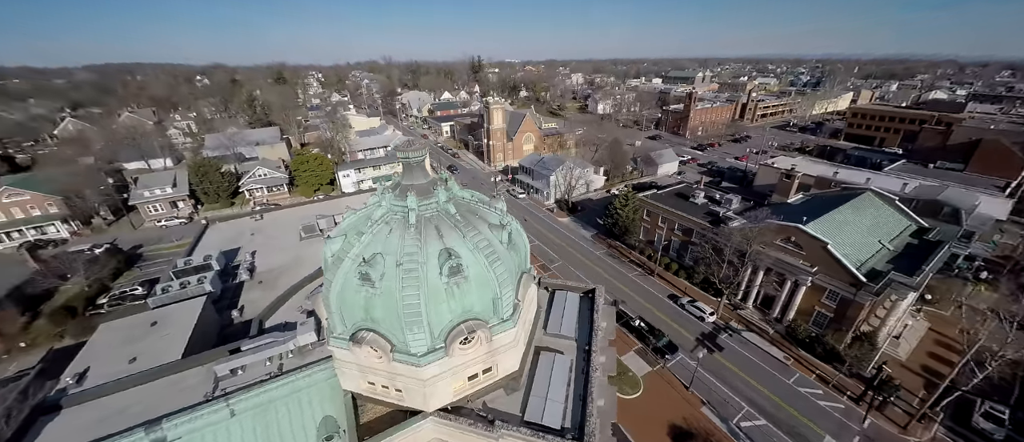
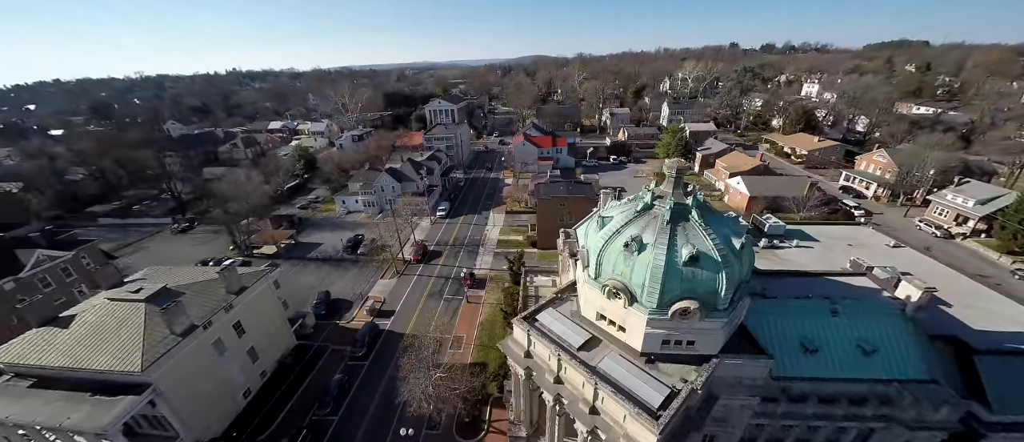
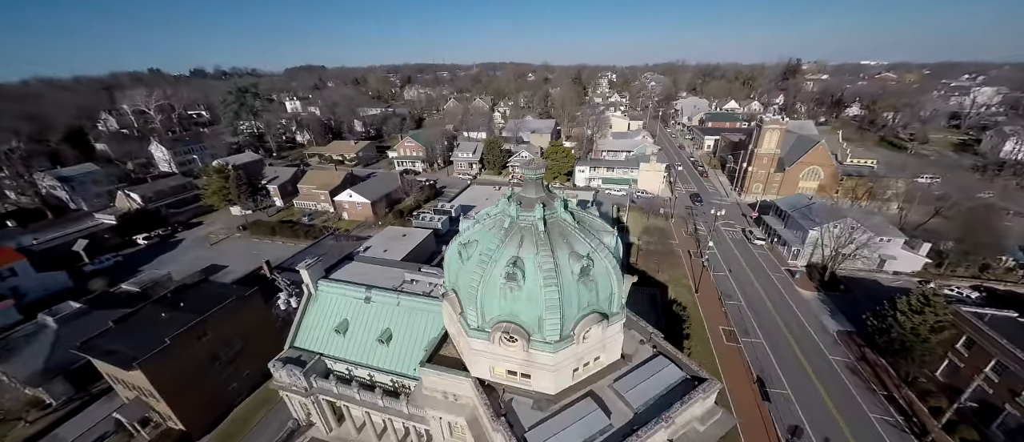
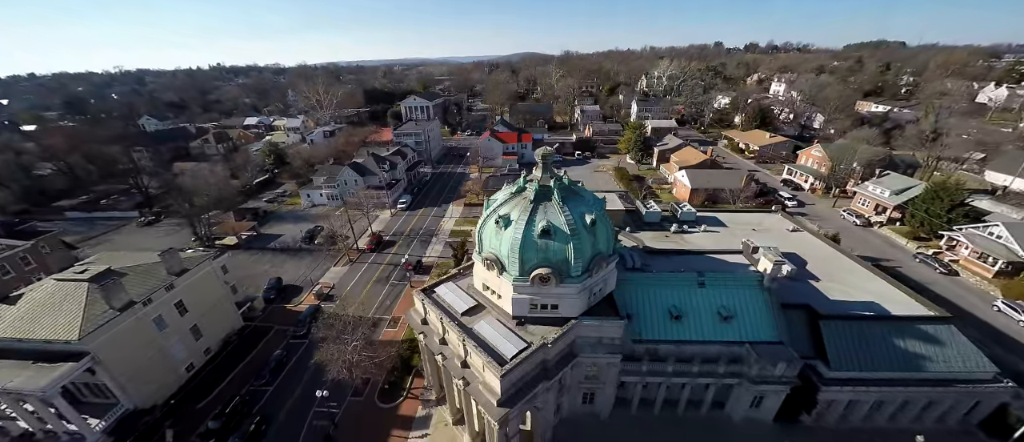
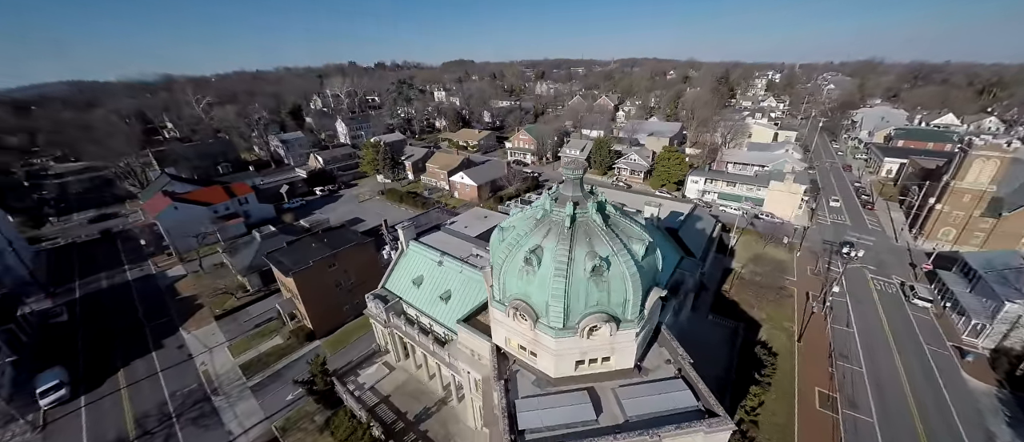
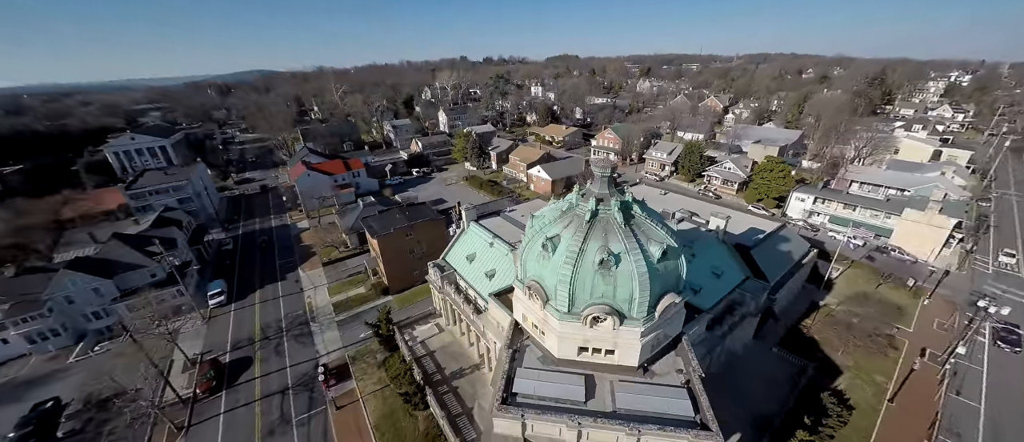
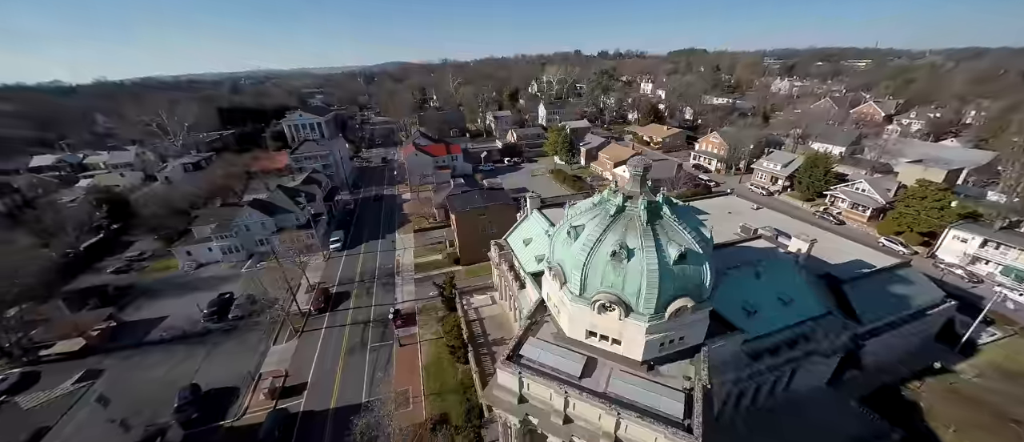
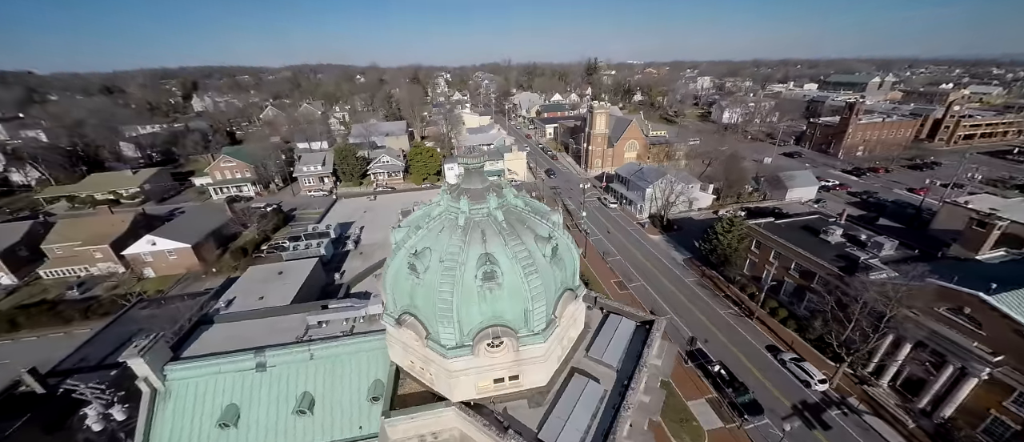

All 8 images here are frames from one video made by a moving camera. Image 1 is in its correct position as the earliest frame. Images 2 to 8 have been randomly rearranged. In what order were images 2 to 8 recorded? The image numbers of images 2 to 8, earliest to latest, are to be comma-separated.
8, 3, 5, 6, 7, 2, 4
